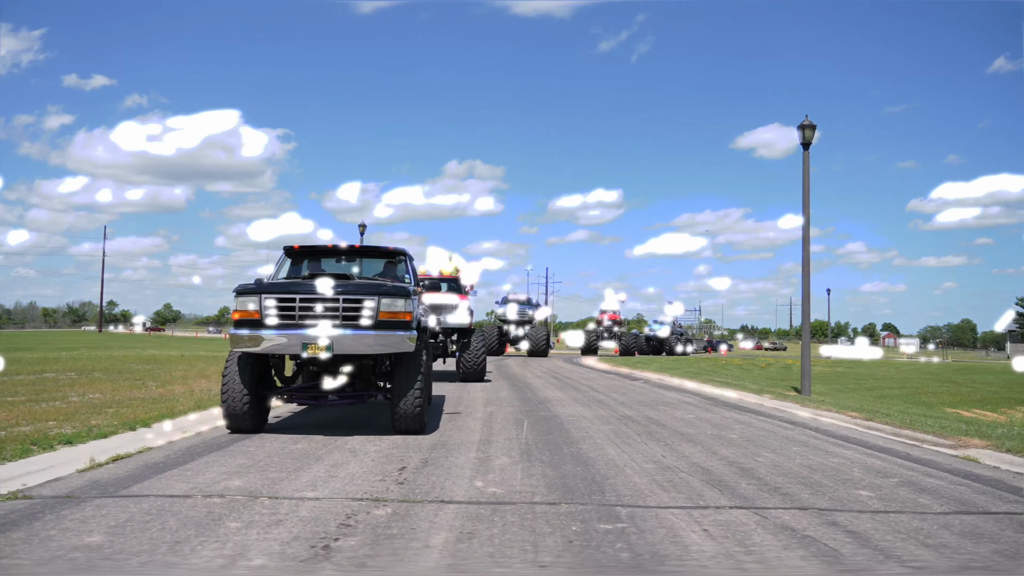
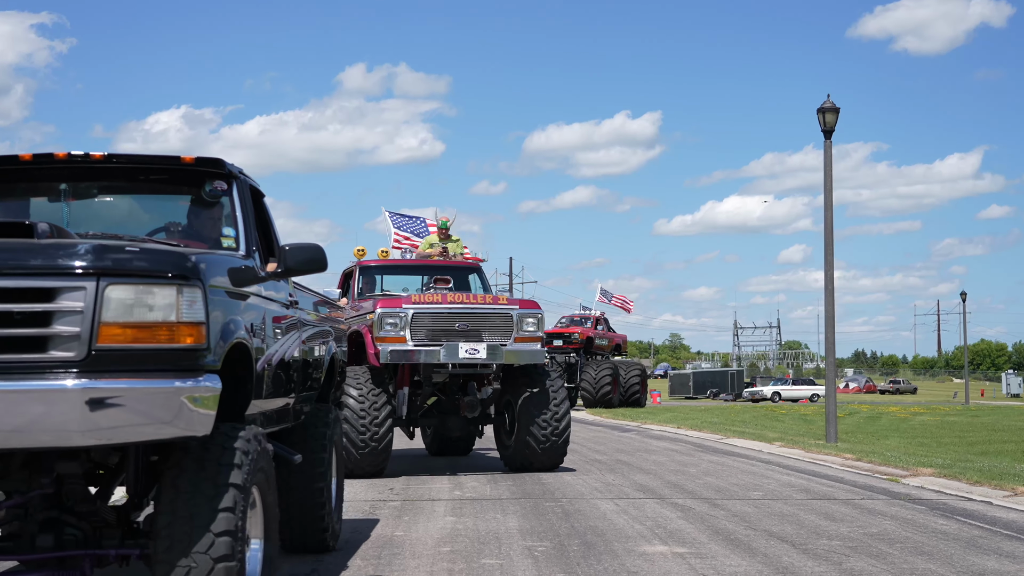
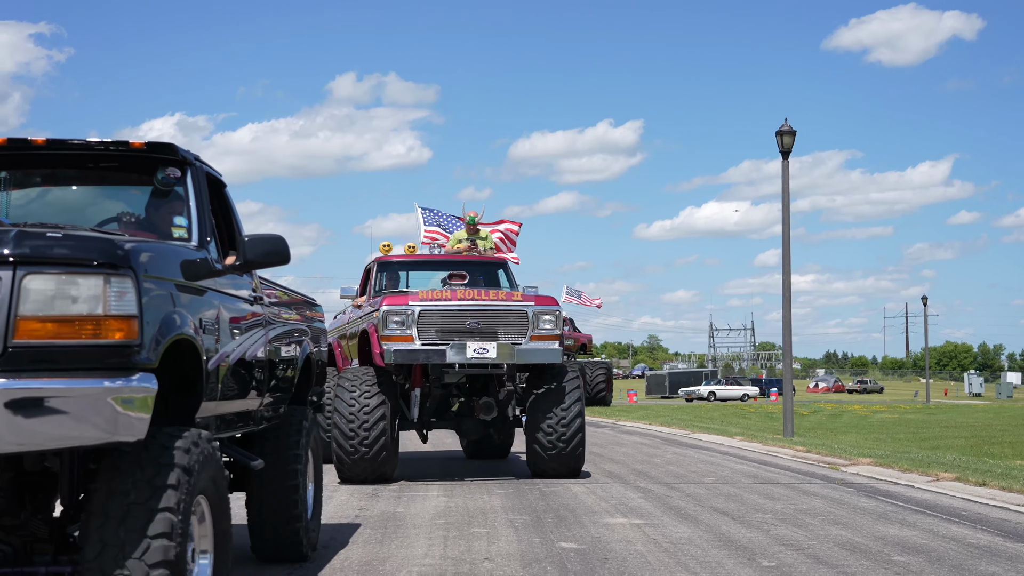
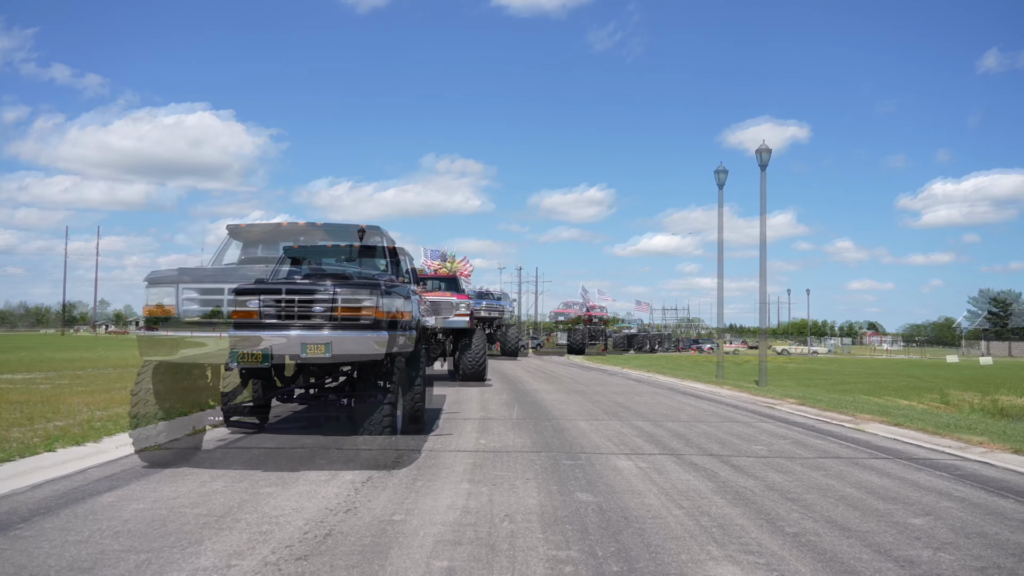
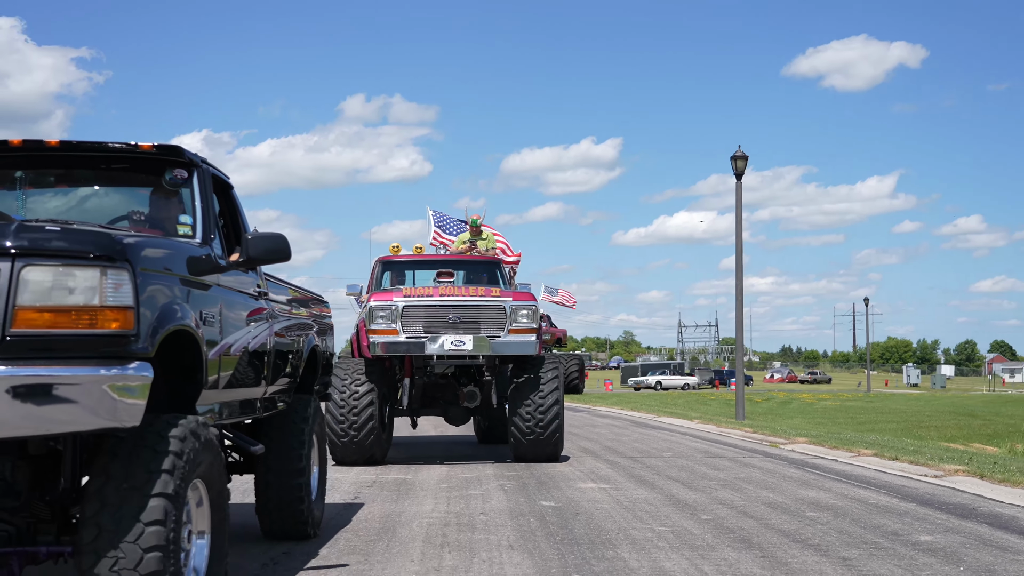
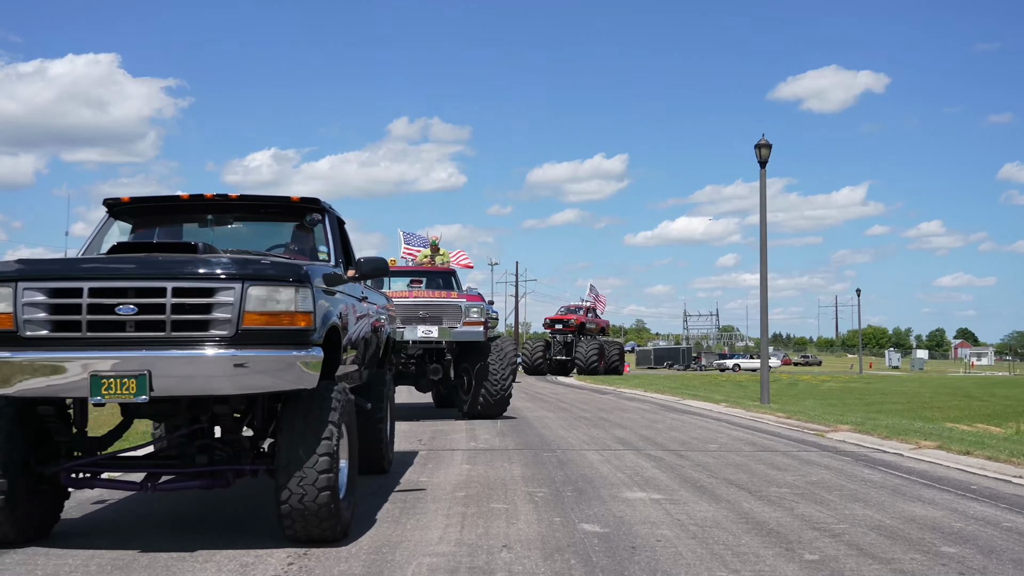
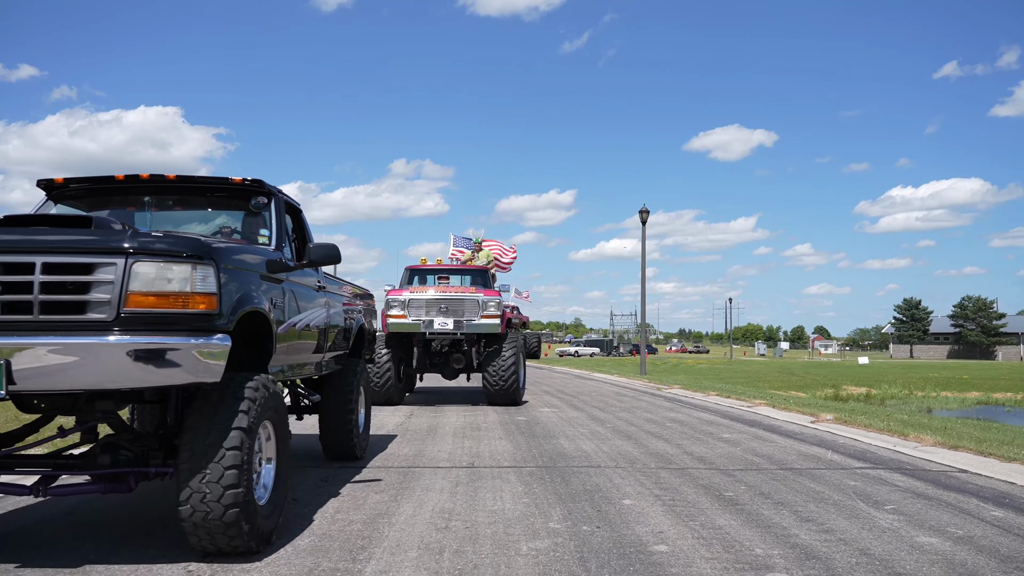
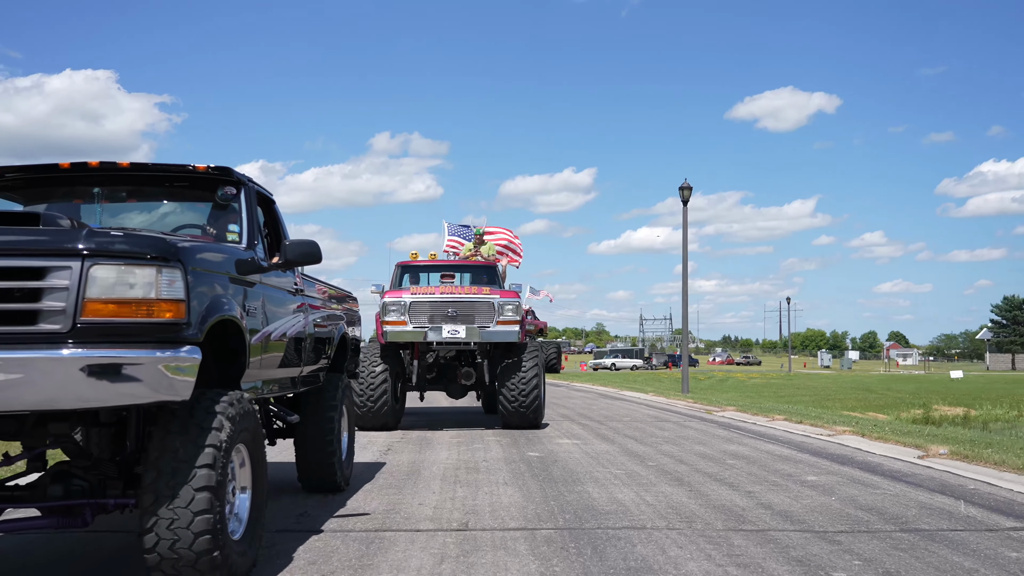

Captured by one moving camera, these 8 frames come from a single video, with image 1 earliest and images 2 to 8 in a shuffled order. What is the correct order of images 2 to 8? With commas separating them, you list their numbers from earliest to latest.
4, 6, 2, 3, 5, 8, 7
